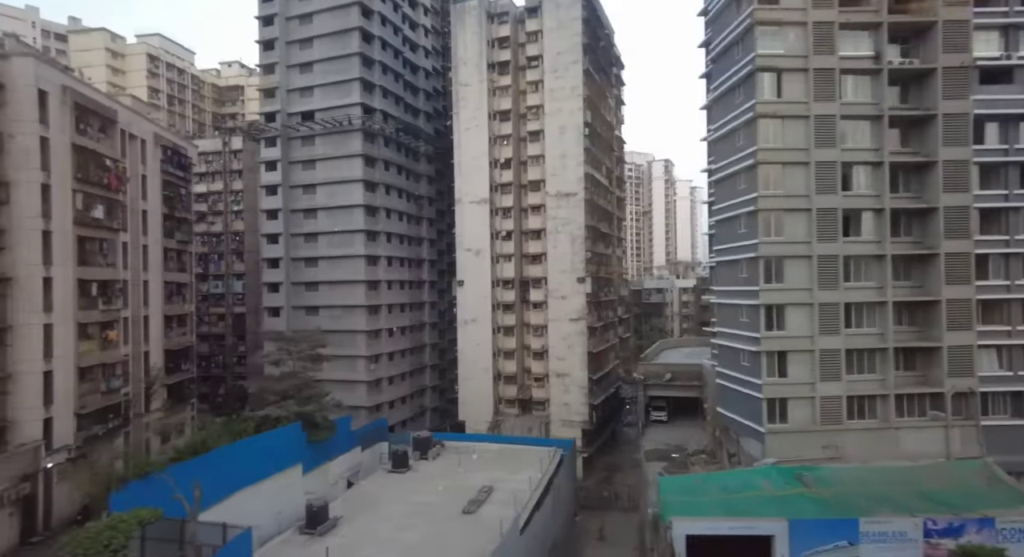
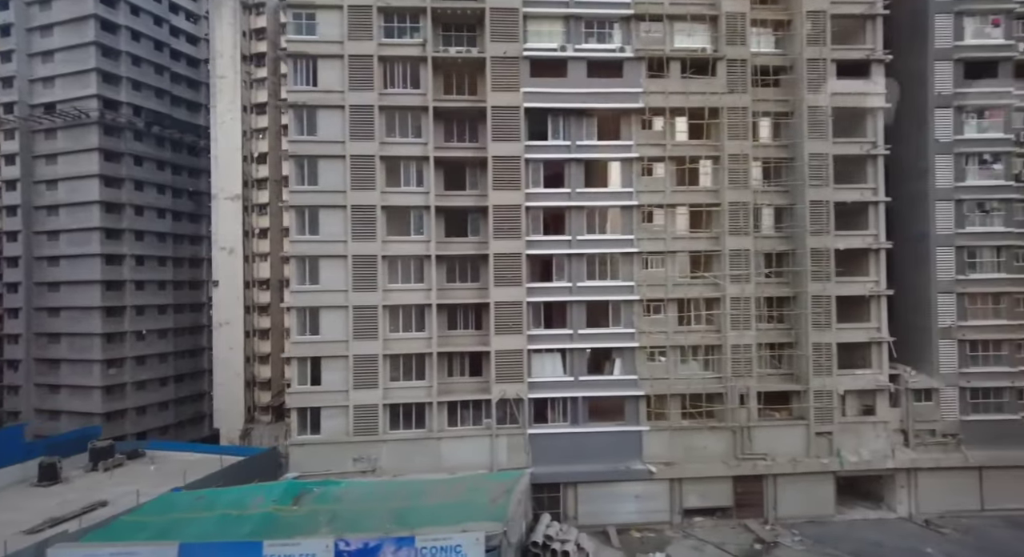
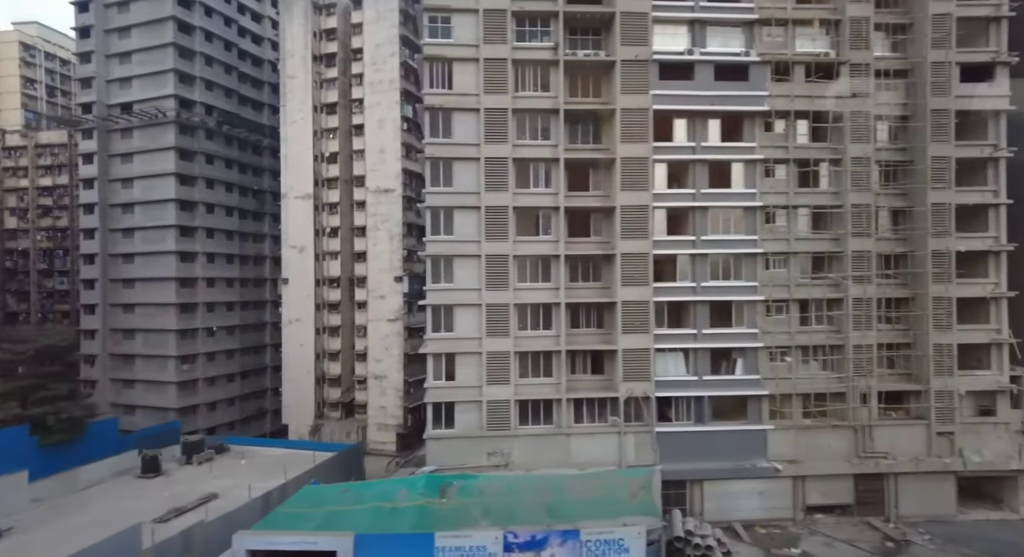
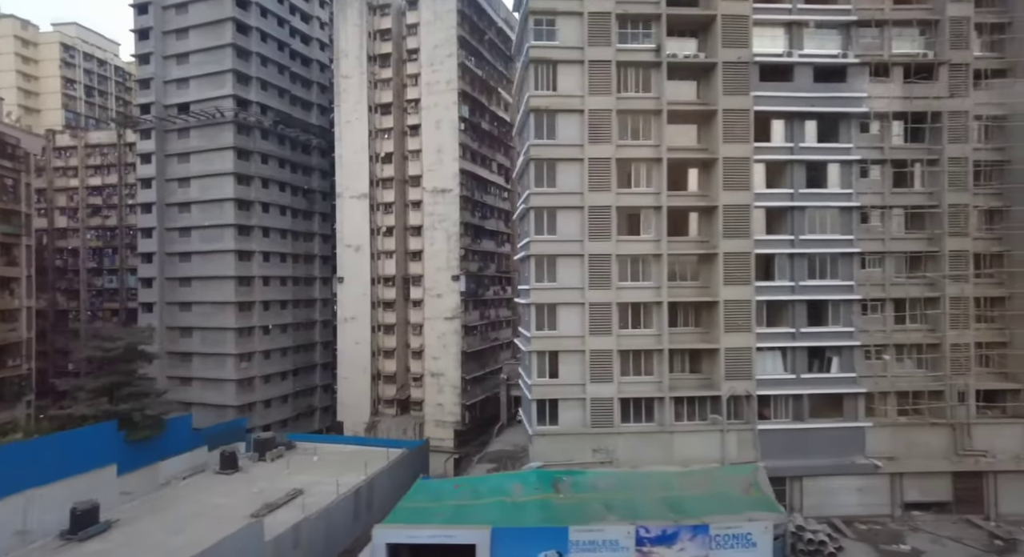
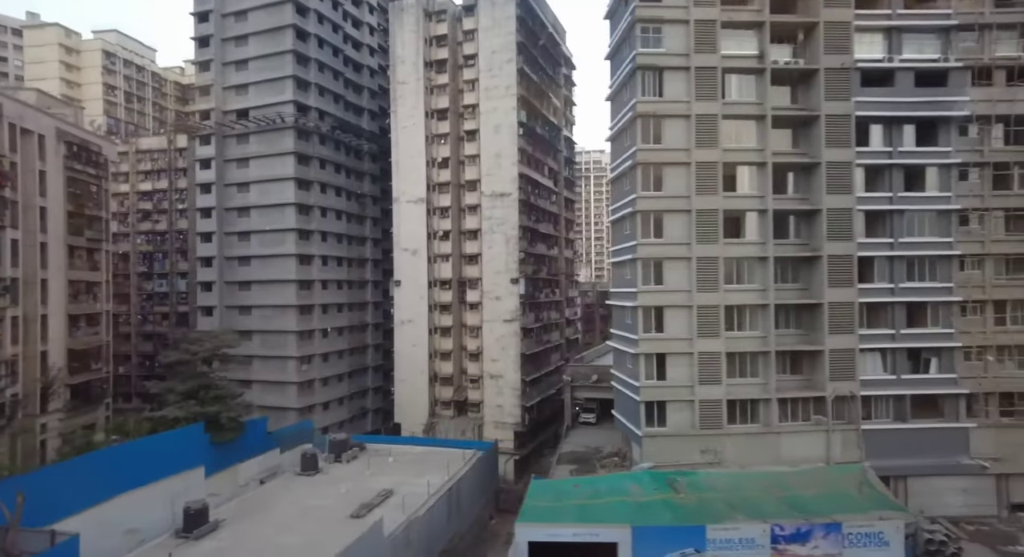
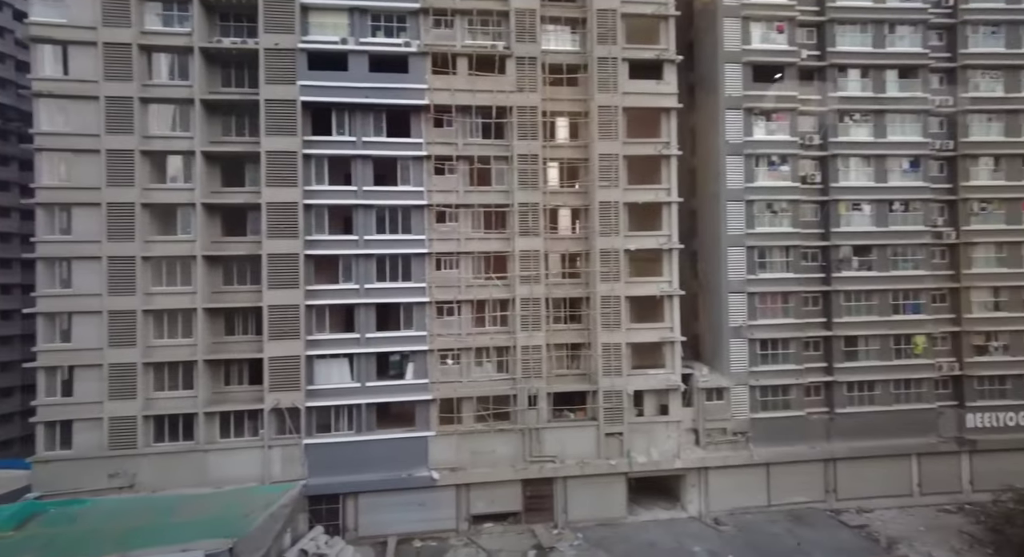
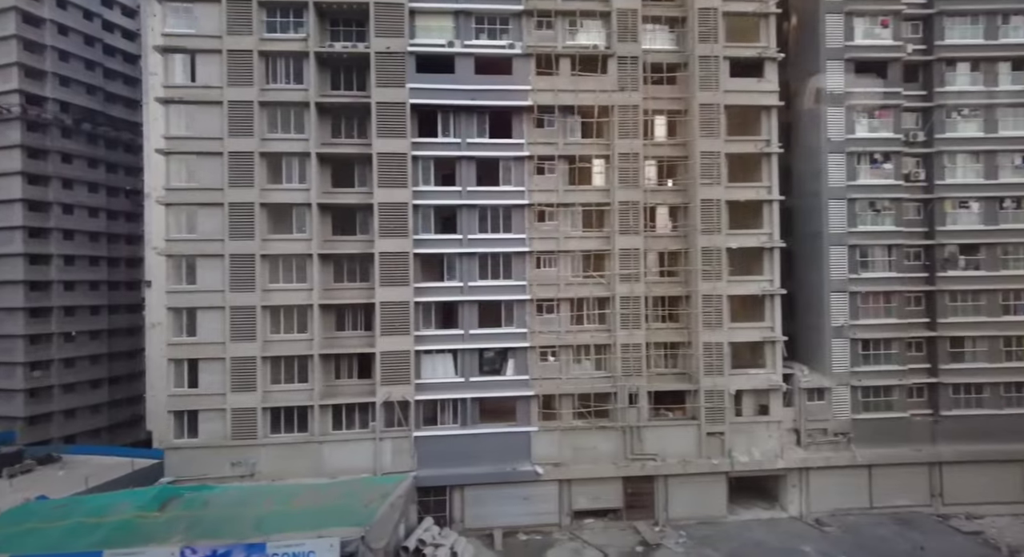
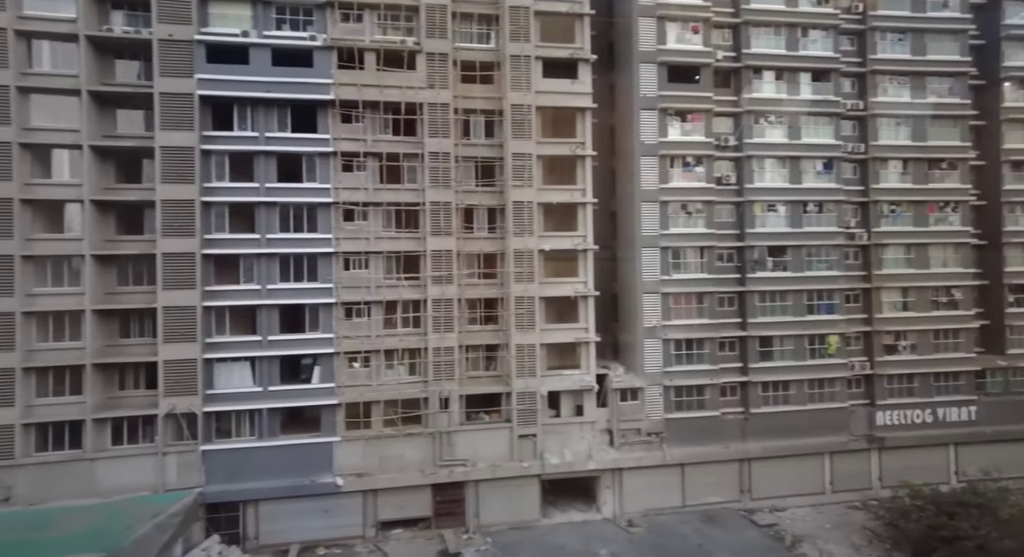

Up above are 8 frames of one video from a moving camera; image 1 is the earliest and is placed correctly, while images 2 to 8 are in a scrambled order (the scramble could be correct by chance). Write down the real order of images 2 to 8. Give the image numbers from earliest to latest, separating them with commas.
5, 4, 3, 2, 7, 6, 8
